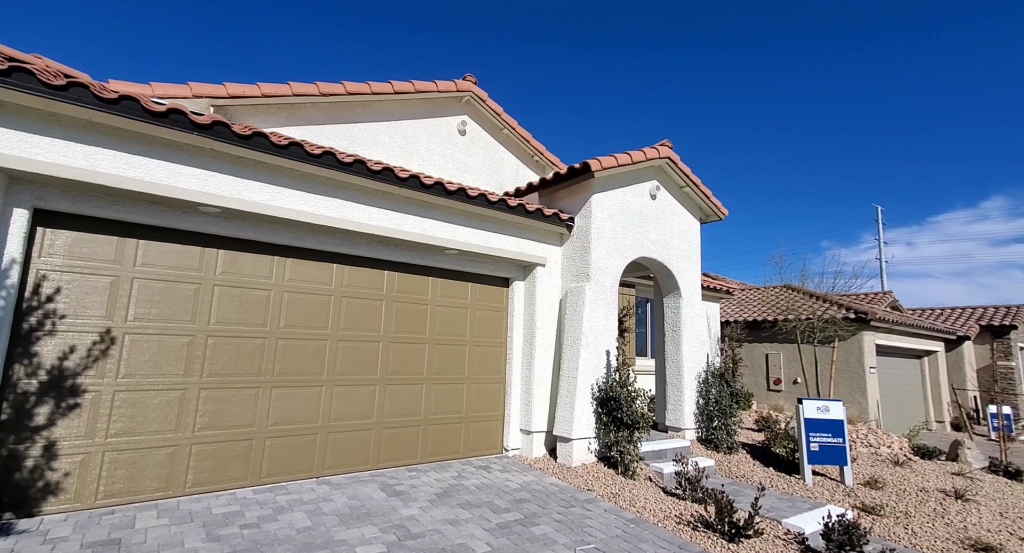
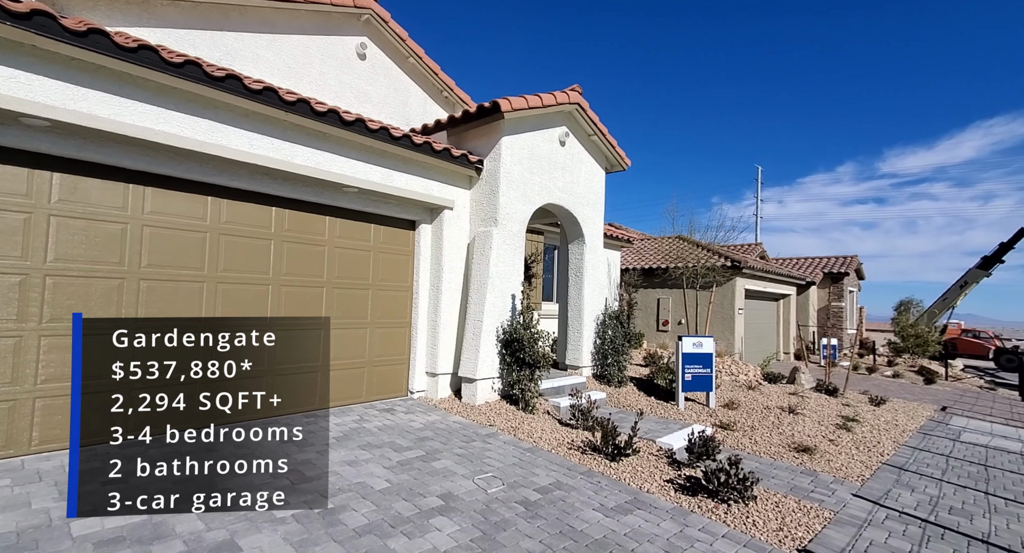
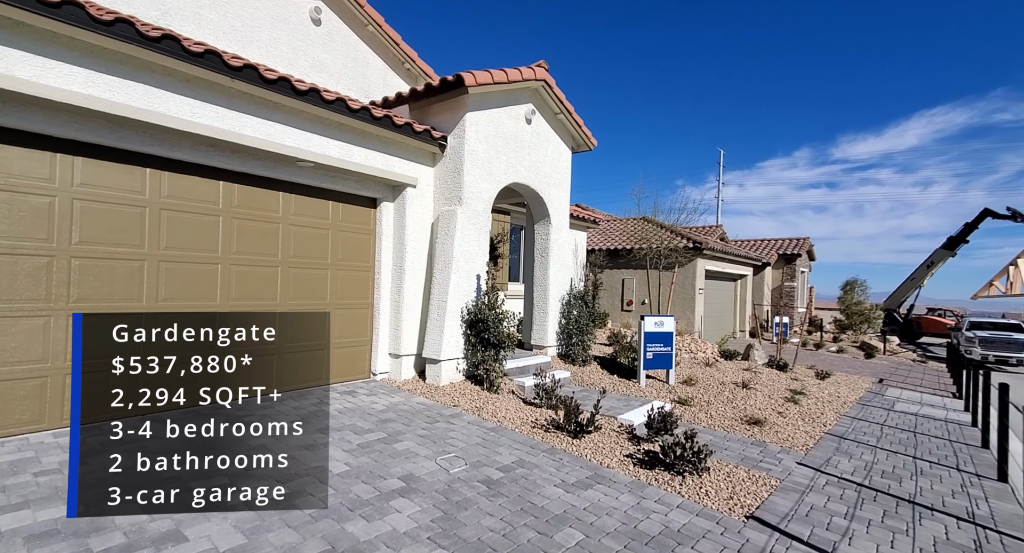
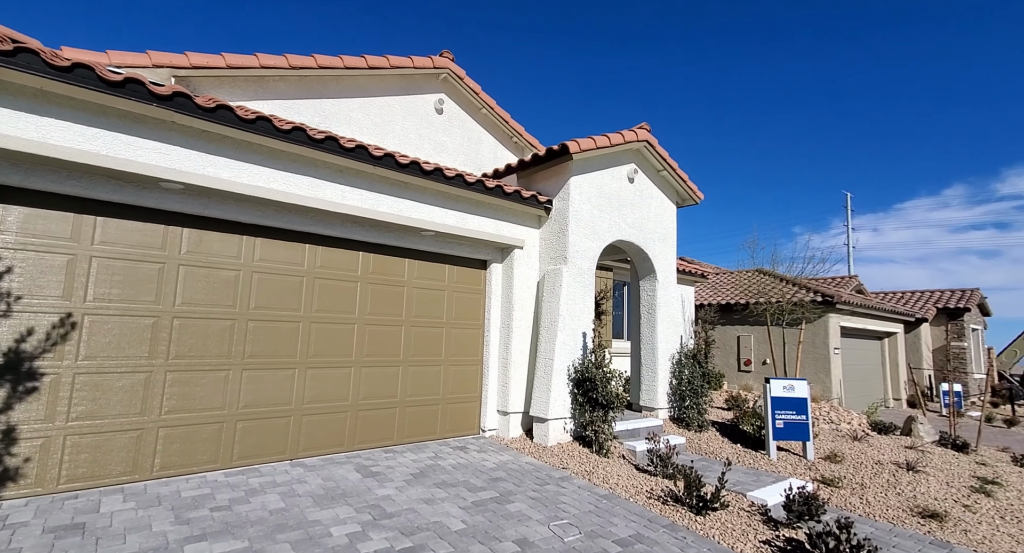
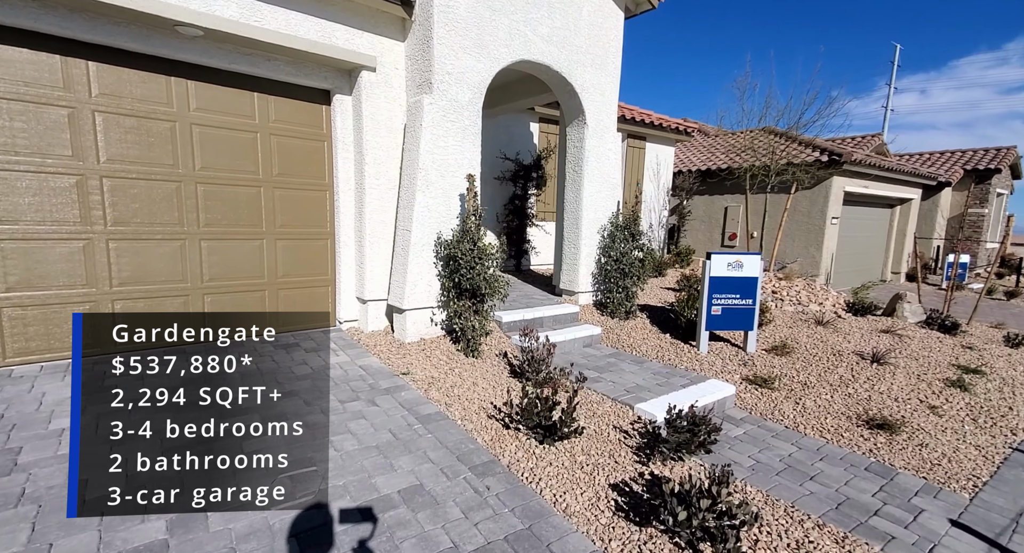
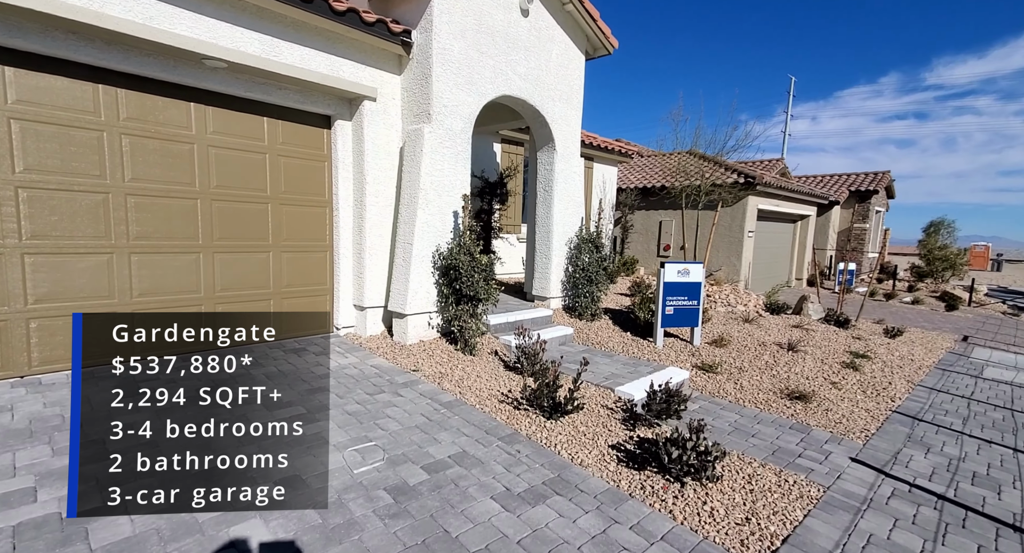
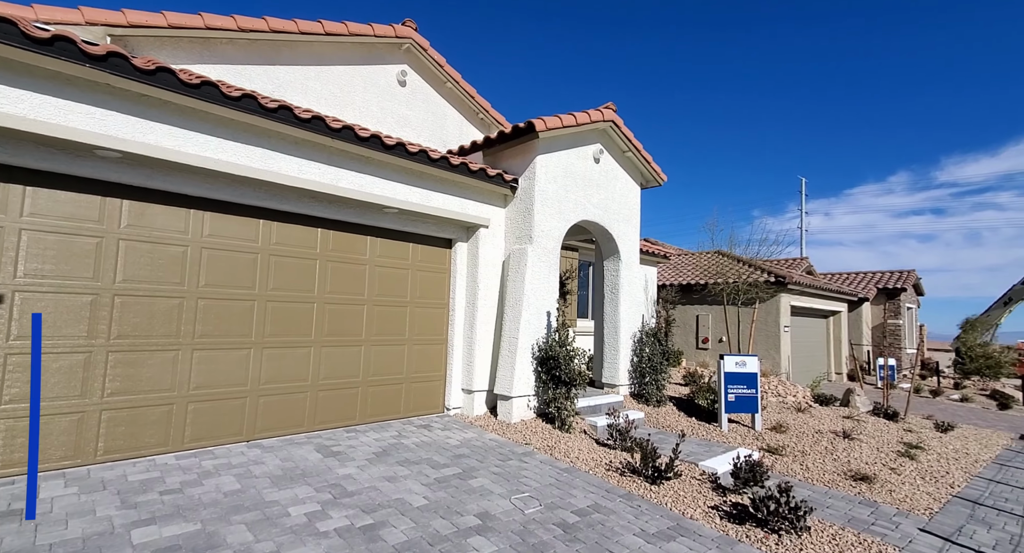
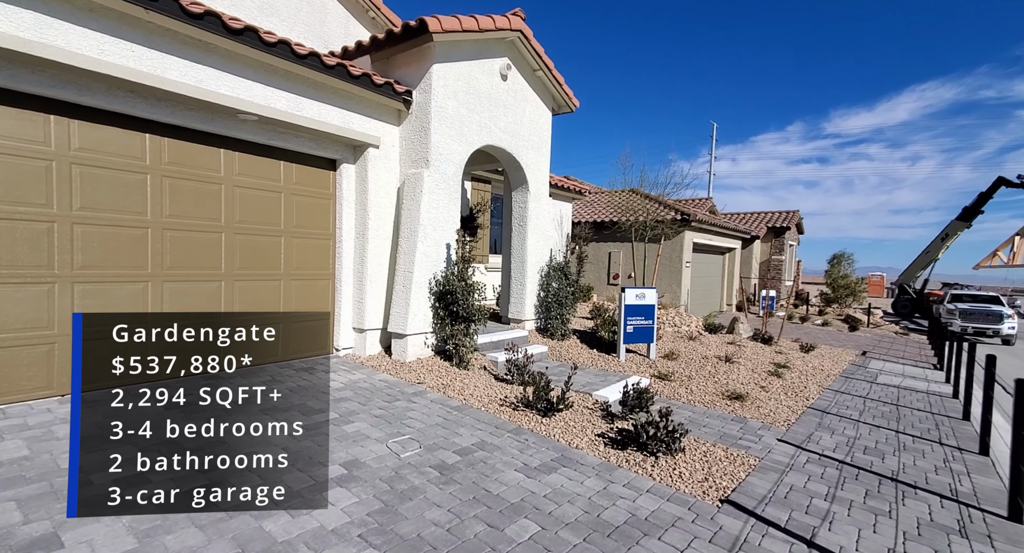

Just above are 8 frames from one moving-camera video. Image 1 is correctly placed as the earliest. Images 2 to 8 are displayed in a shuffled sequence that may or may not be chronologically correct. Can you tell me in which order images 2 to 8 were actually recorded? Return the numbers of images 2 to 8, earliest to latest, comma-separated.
4, 7, 2, 3, 8, 6, 5
